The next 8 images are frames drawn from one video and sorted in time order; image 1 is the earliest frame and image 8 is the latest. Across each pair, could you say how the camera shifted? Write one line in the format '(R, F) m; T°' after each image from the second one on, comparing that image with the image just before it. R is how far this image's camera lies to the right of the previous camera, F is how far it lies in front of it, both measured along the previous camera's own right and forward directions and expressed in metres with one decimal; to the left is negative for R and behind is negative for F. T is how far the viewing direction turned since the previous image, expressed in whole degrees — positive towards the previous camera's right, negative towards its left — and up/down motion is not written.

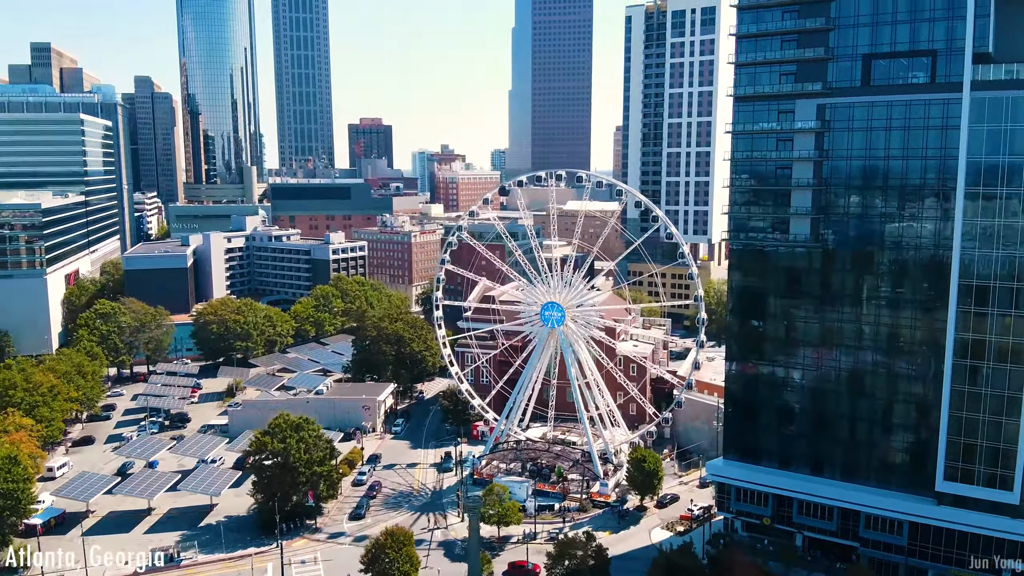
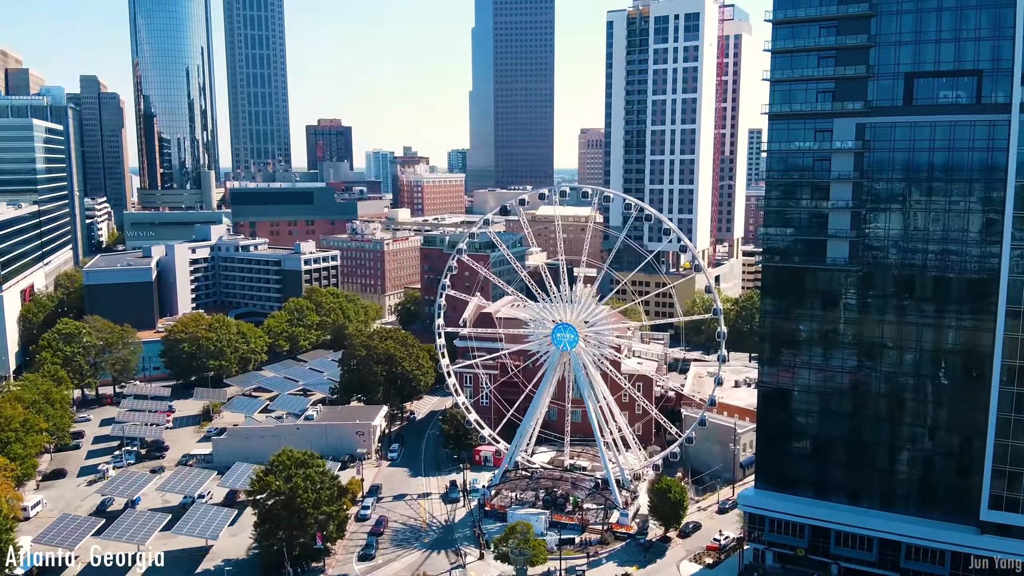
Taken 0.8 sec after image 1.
(-4.9, +3.1) m; +4°
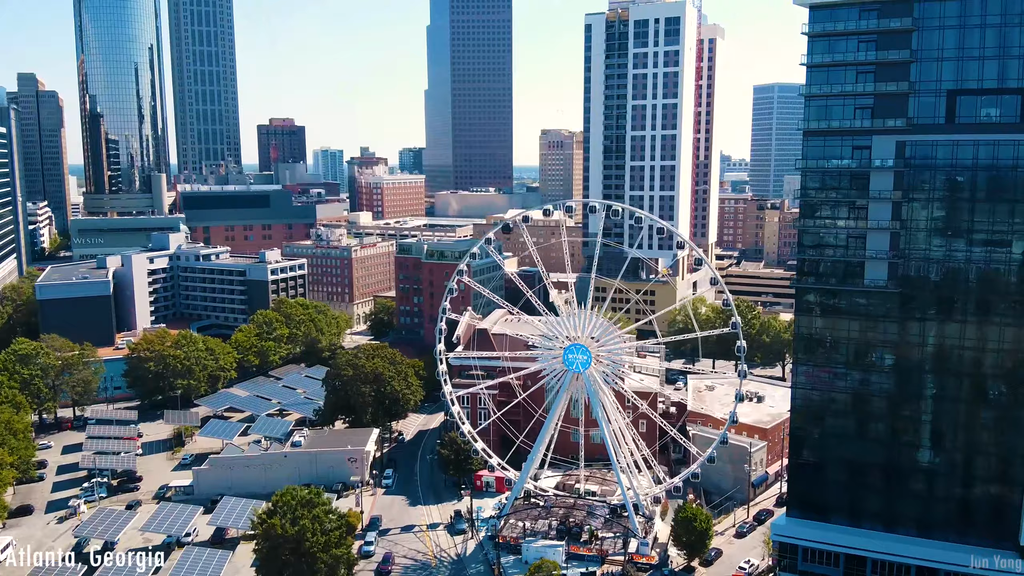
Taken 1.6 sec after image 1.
(-5.0, +3.2) m; +4°
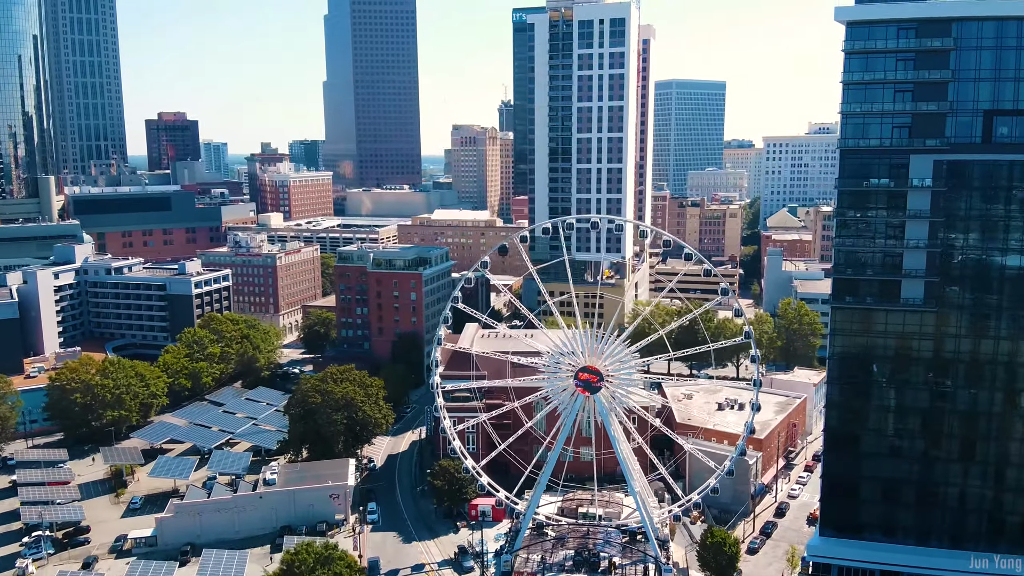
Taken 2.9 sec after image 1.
(-9.0, +3.9) m; +8°
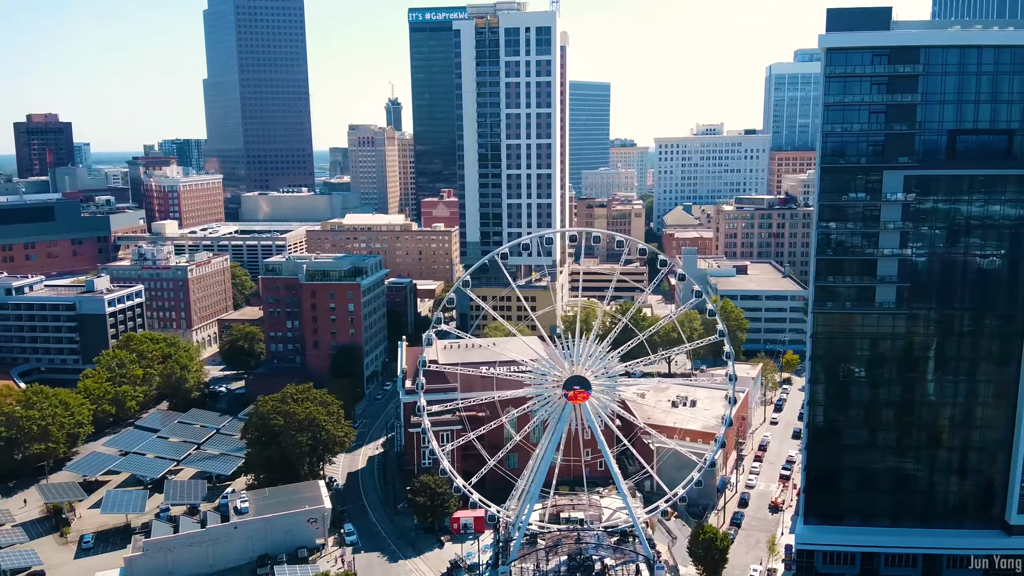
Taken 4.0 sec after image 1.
(-8.4, +0.1) m; +9°
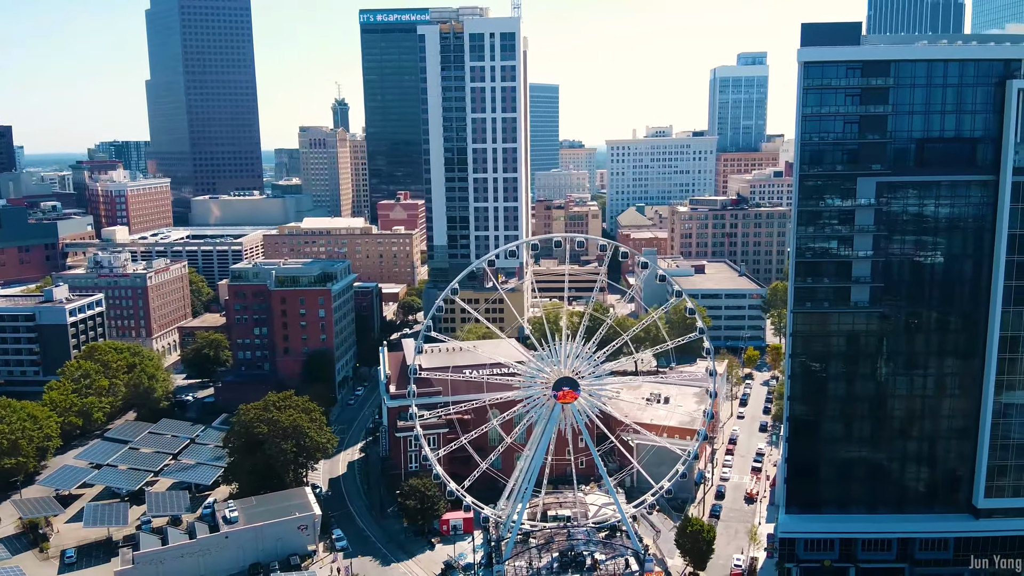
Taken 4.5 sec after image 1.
(-3.5, -1.3) m; +4°
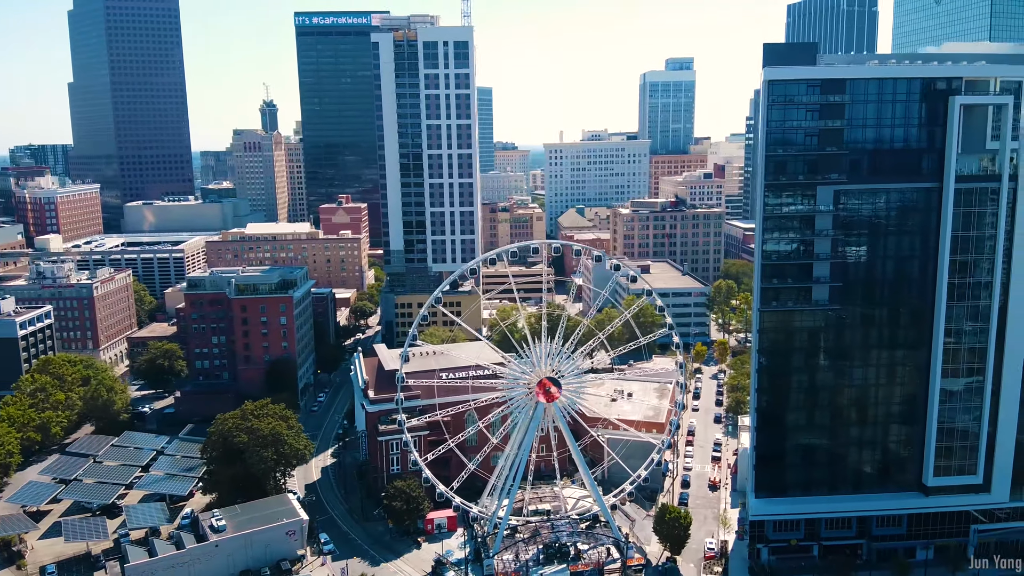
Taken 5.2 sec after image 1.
(-4.5, -2.4) m; +5°
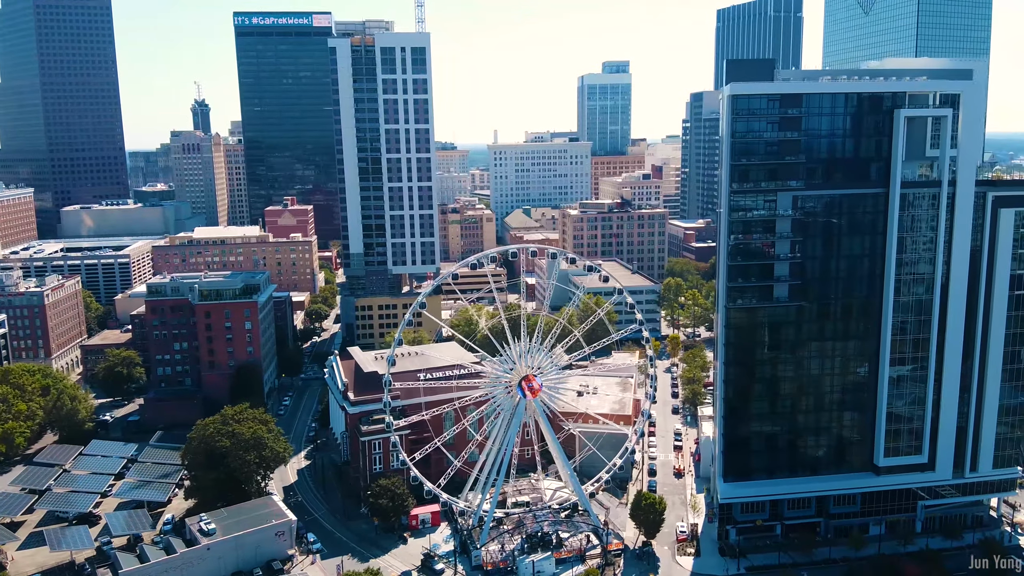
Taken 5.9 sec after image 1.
(-4.1, -2.9) m; +5°
